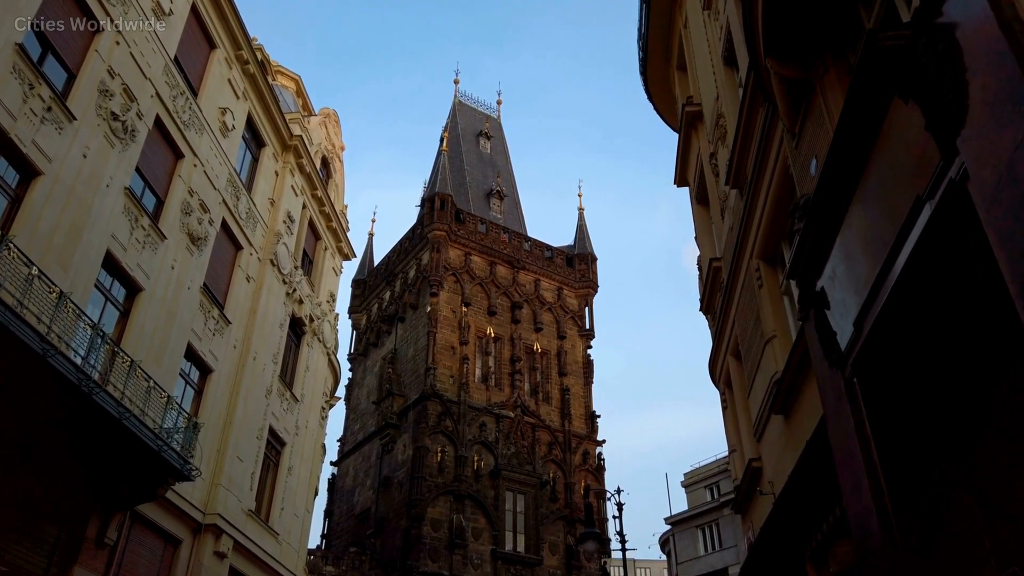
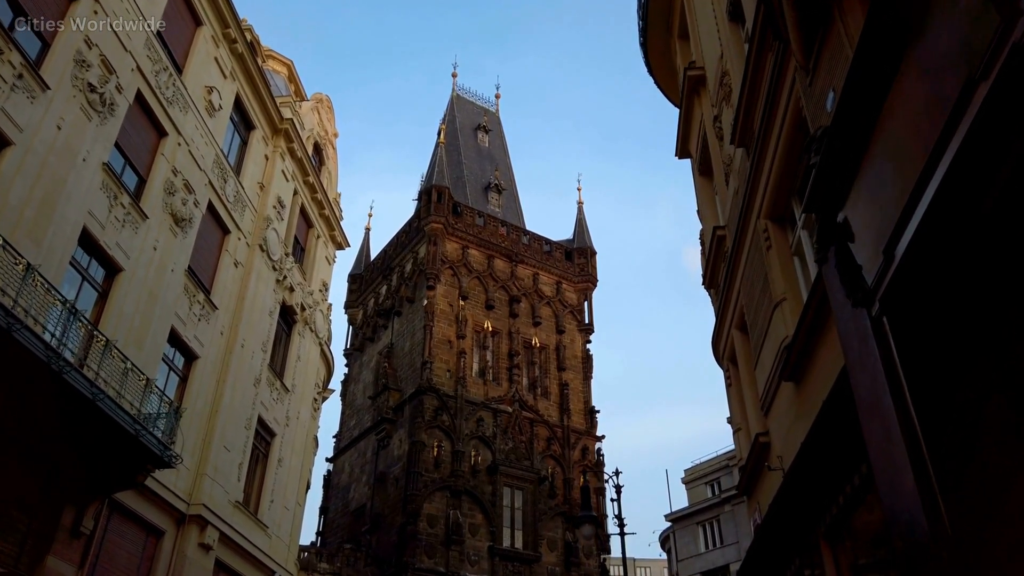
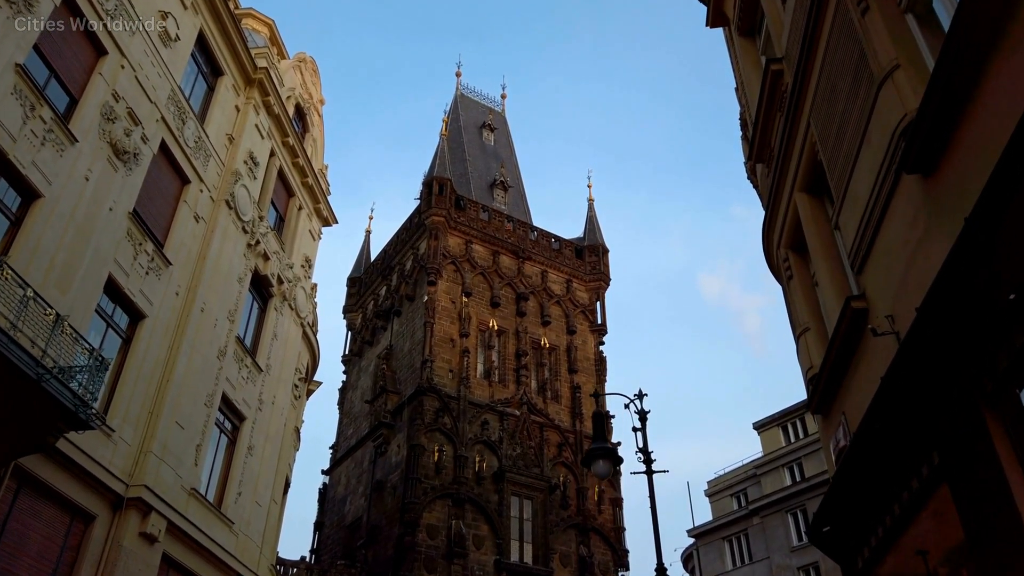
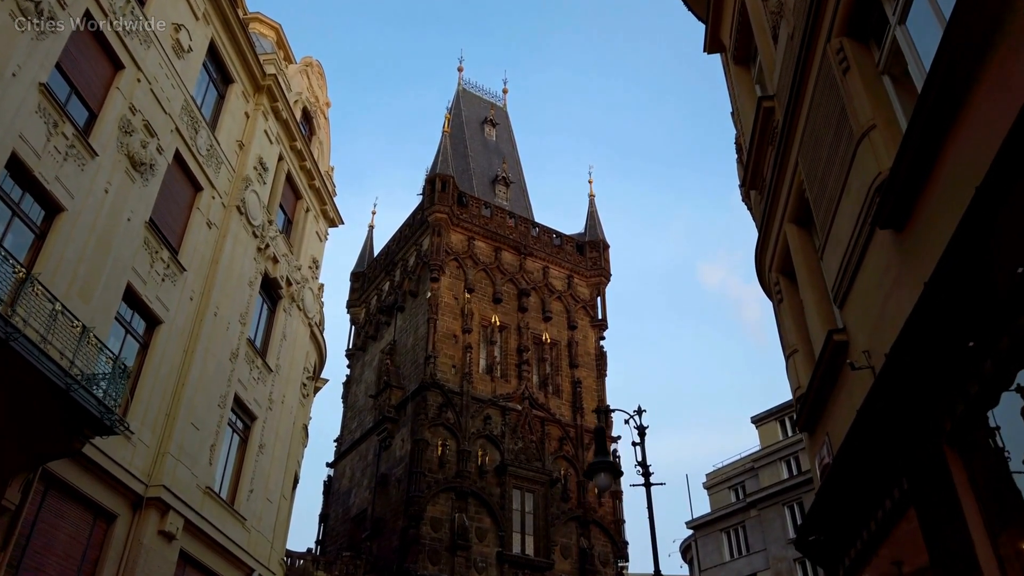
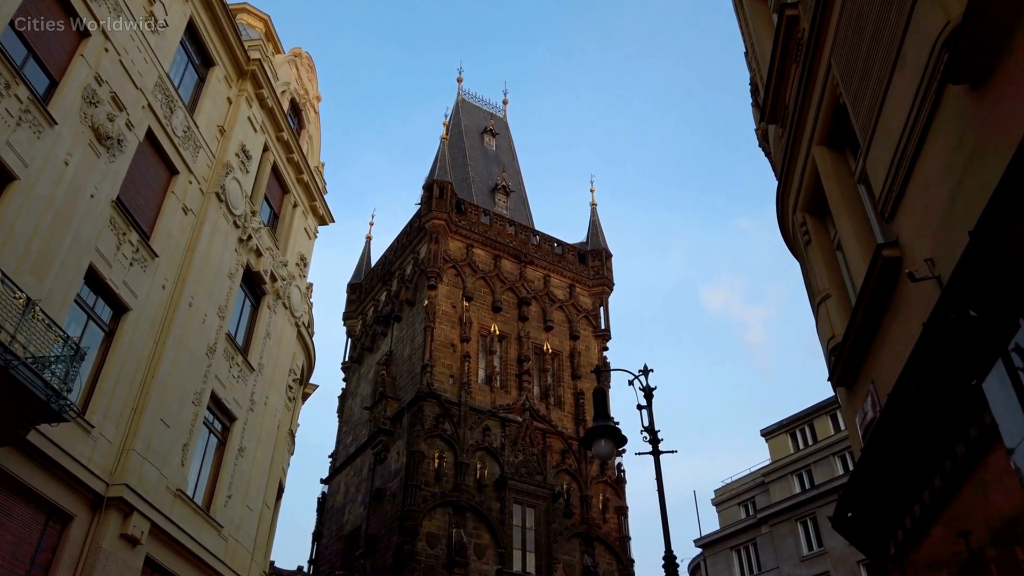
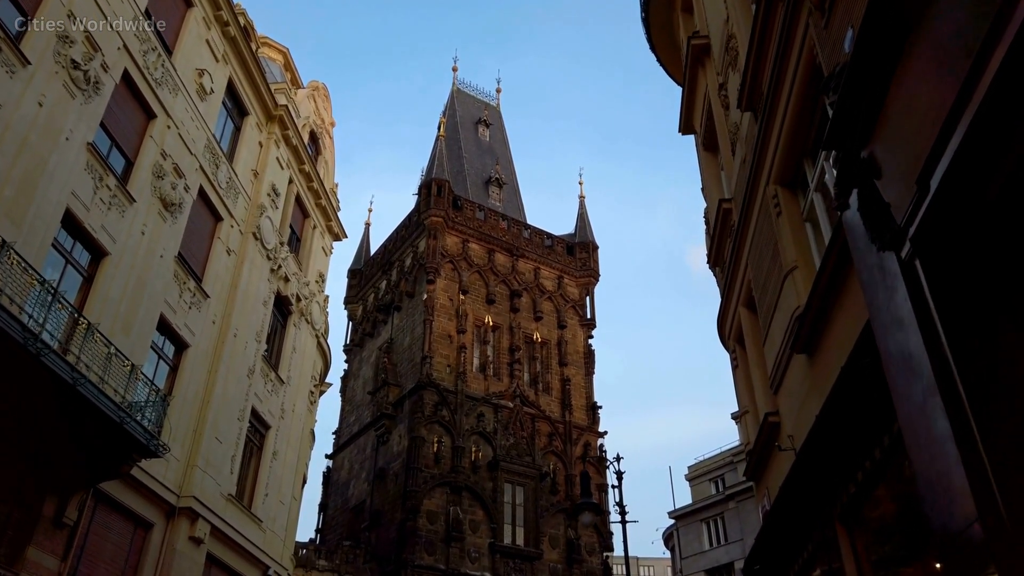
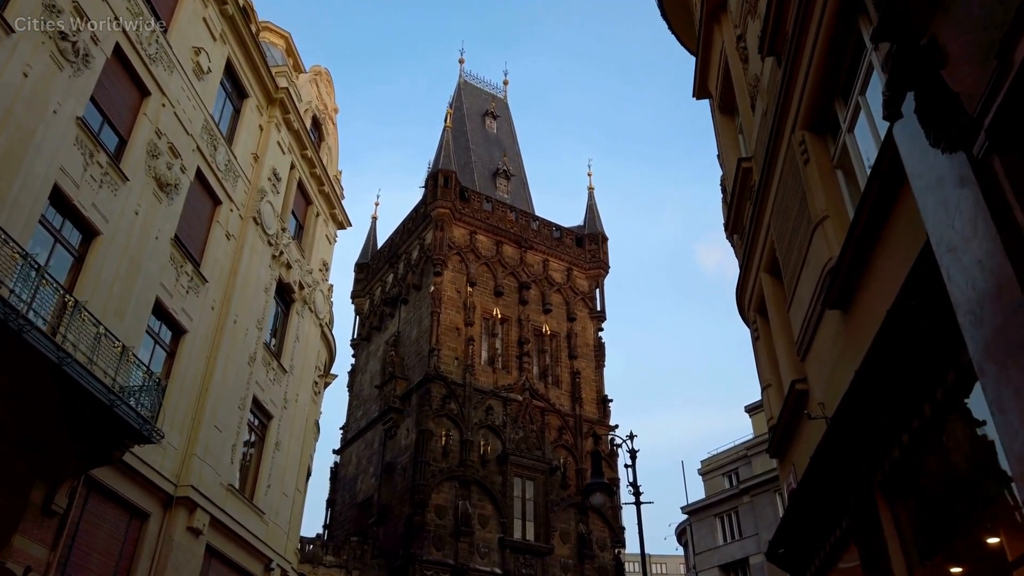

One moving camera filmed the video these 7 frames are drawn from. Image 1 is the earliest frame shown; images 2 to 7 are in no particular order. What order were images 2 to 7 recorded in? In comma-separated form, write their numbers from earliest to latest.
2, 6, 7, 4, 3, 5
